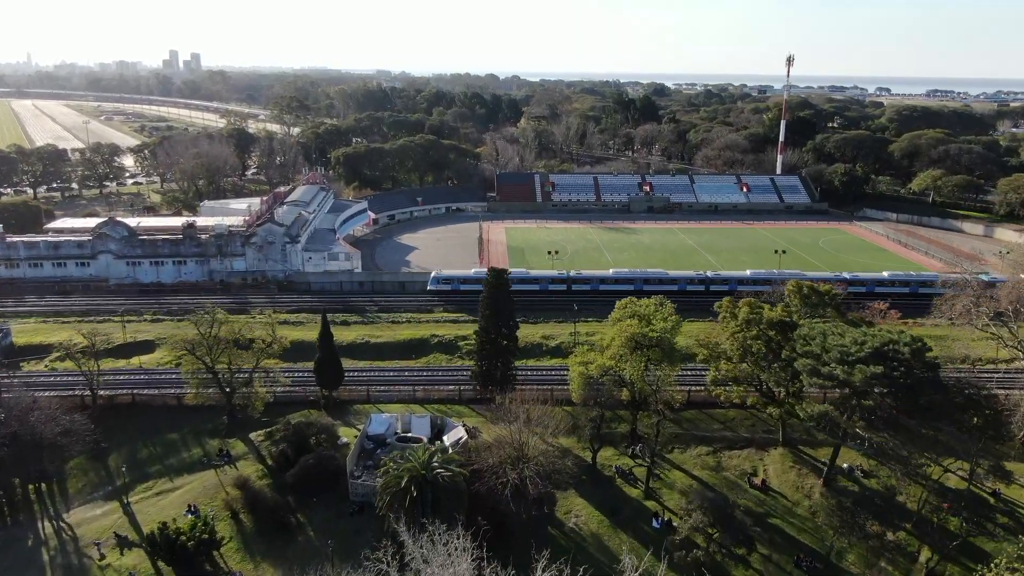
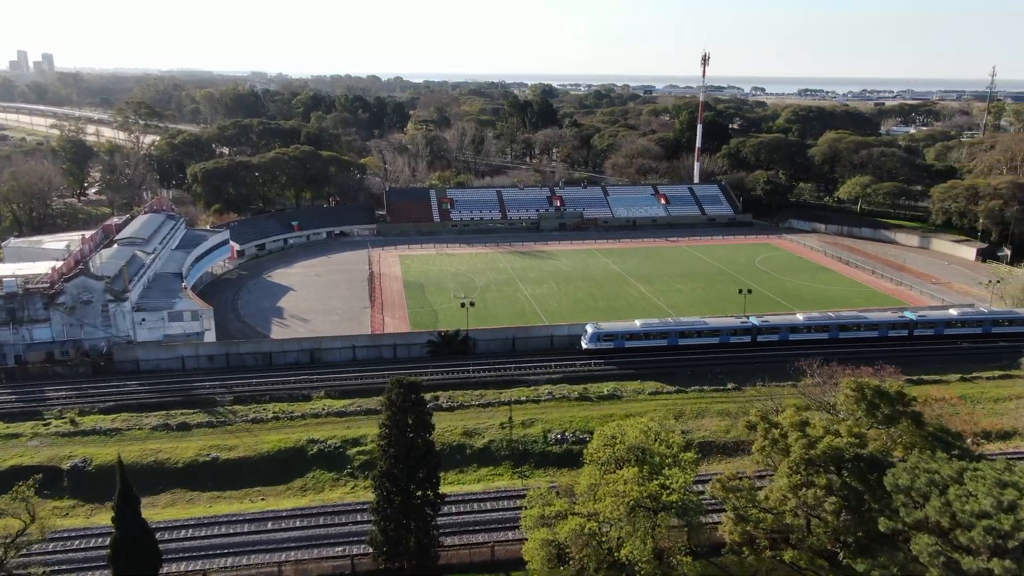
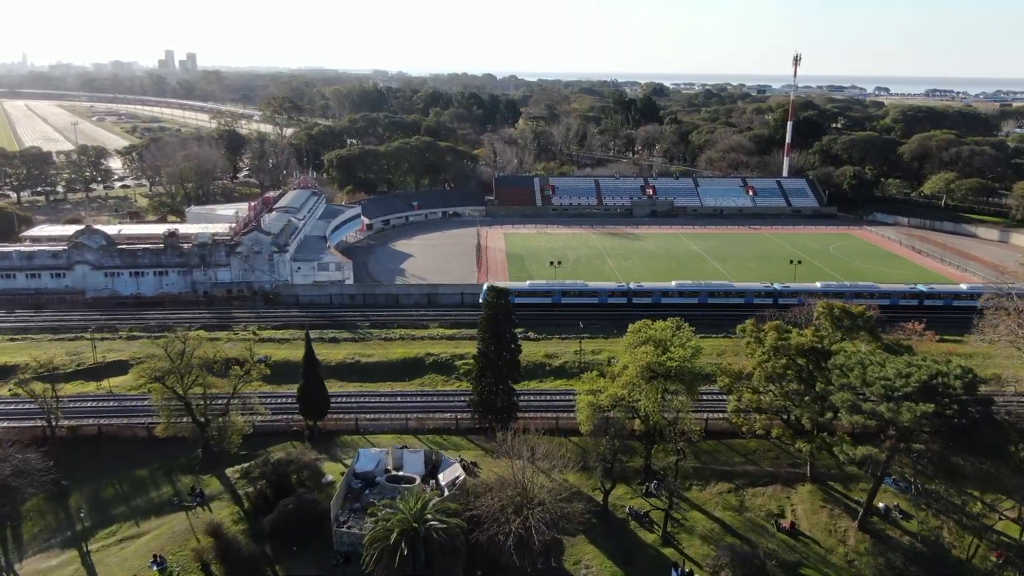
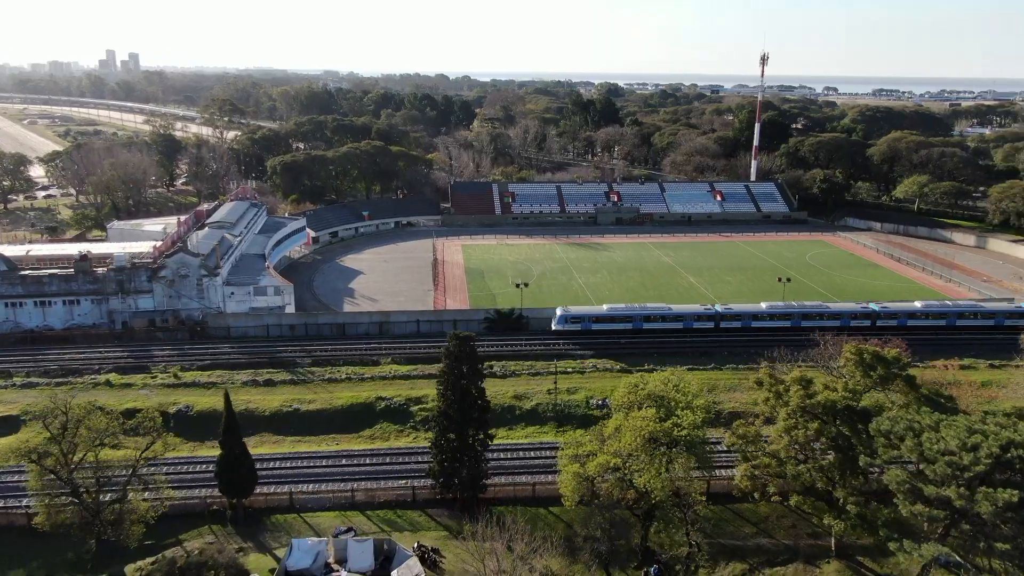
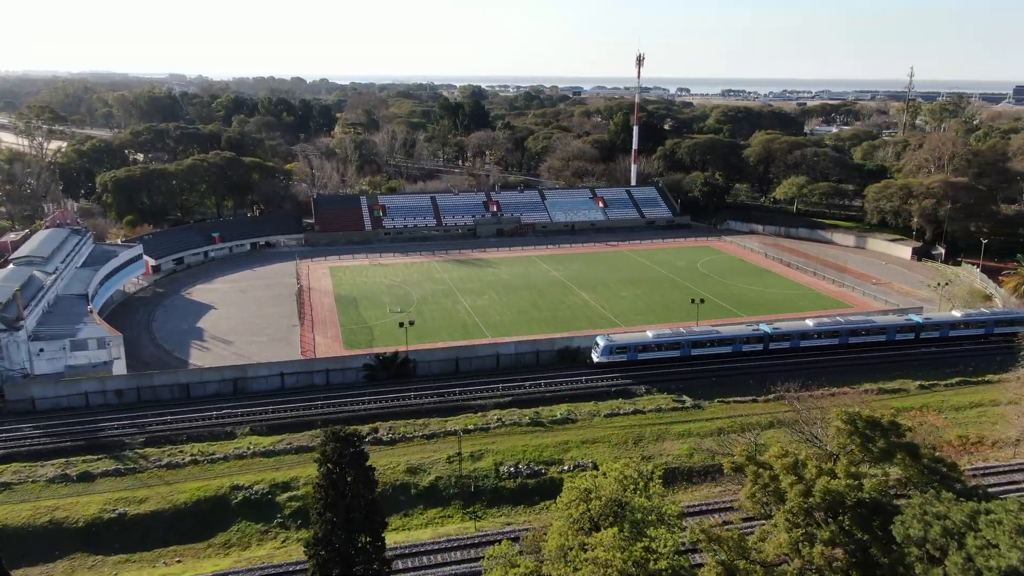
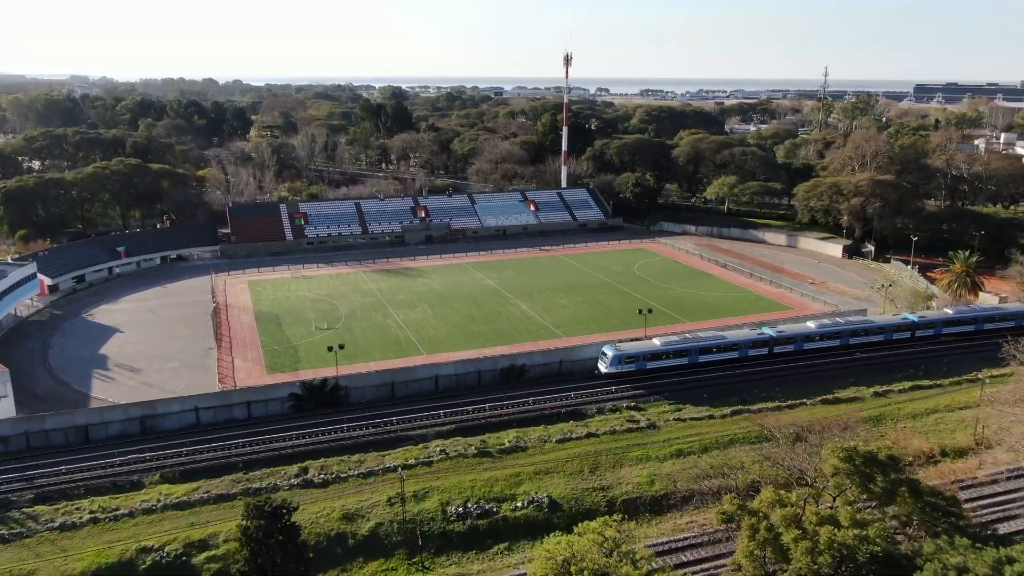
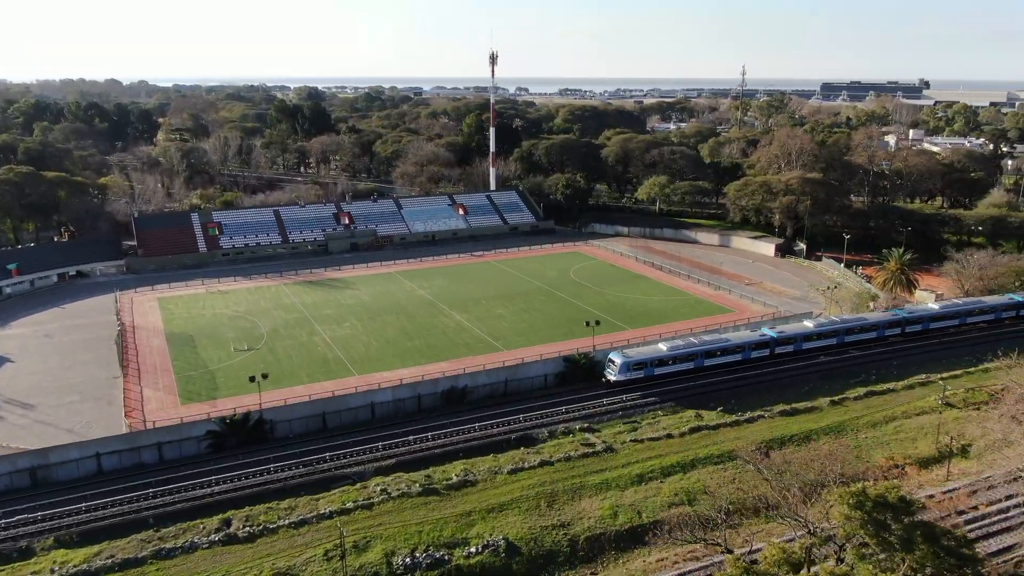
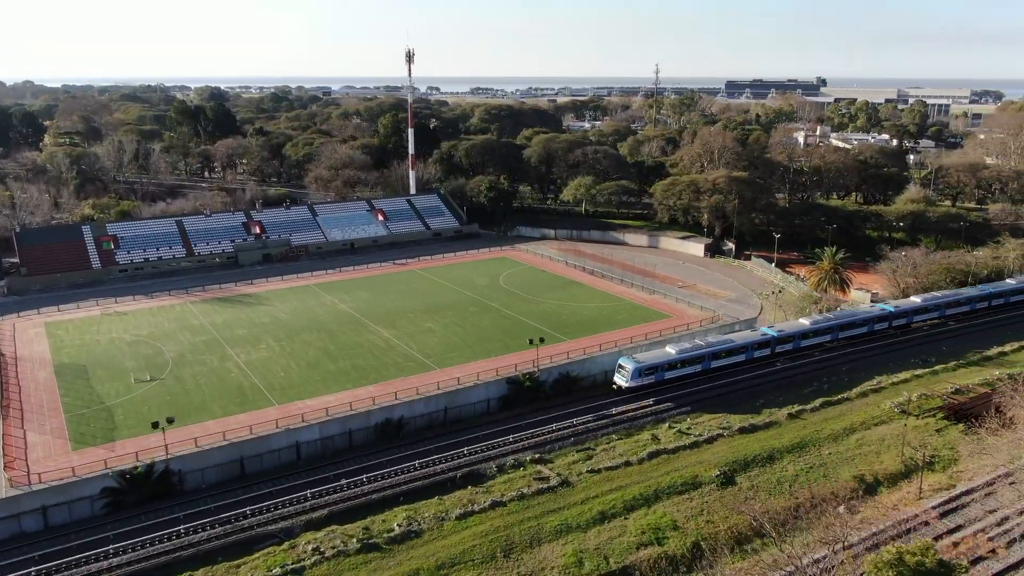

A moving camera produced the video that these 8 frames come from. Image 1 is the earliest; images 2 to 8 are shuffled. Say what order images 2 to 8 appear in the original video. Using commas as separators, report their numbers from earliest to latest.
3, 4, 2, 5, 6, 7, 8
